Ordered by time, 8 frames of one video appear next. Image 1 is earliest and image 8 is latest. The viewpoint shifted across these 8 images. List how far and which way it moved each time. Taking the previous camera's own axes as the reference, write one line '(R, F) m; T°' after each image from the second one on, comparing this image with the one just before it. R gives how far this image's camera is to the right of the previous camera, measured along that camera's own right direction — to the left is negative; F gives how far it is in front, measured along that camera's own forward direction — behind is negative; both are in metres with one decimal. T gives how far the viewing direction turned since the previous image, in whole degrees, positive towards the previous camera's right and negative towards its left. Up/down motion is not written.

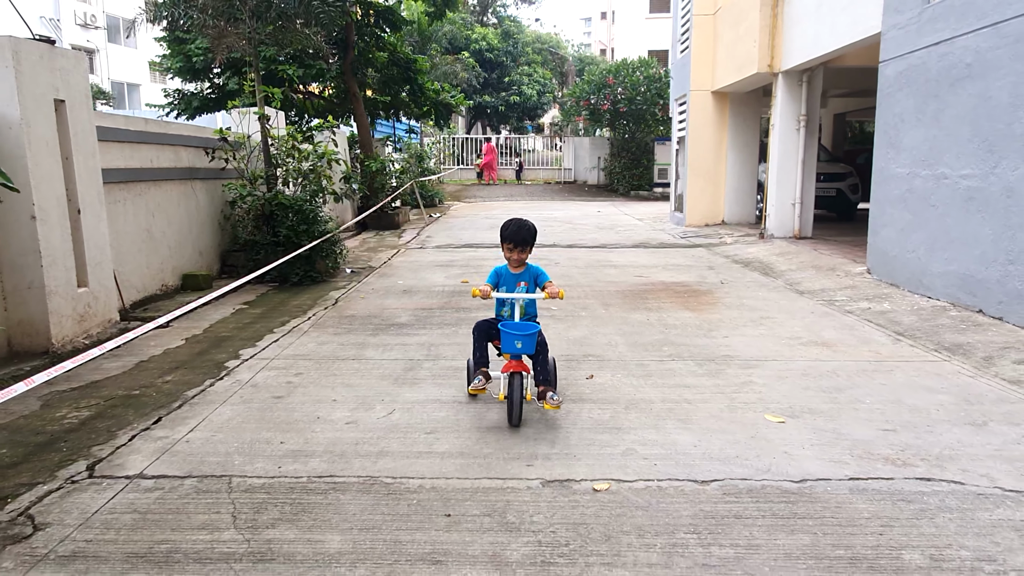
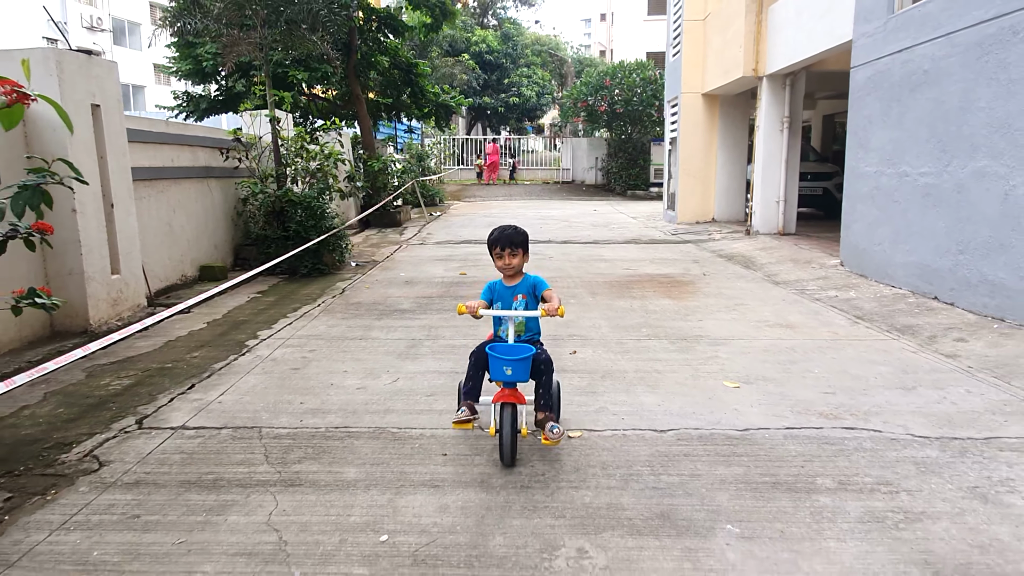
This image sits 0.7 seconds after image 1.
(+0.1, -0.5) m; 0°
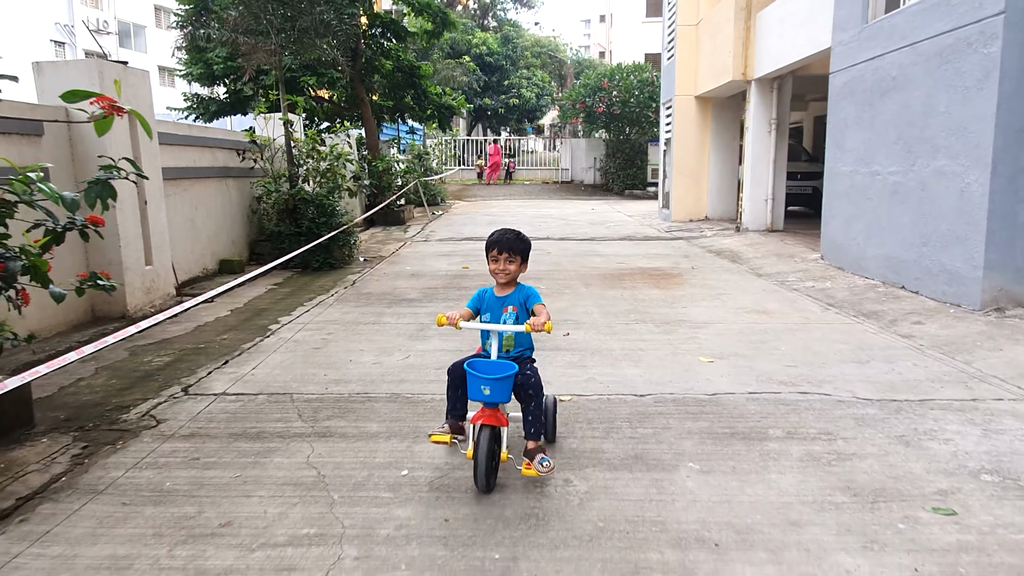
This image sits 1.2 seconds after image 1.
(0.0, -0.5) m; 0°
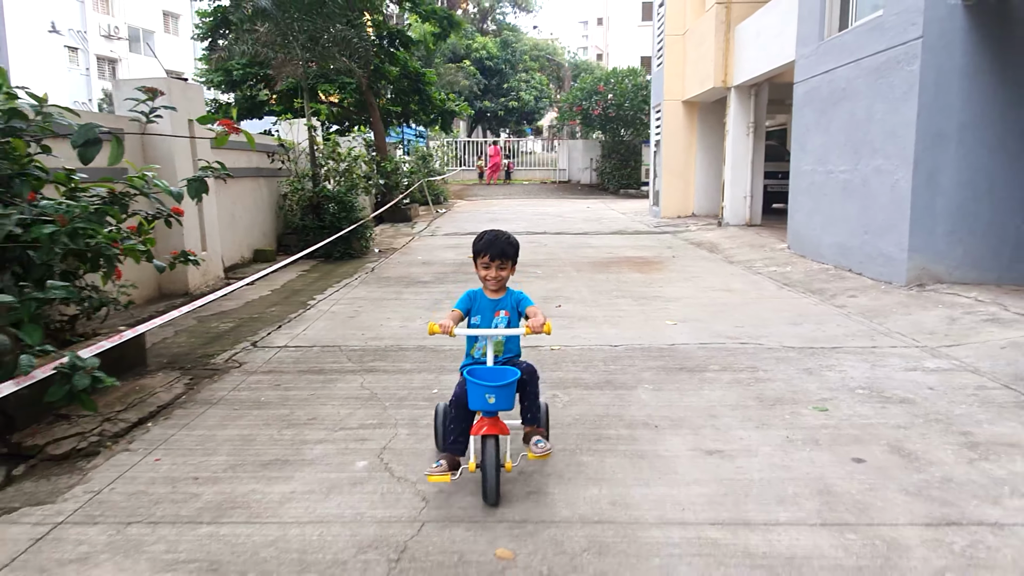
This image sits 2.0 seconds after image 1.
(0.0, -1.1) m; 0°
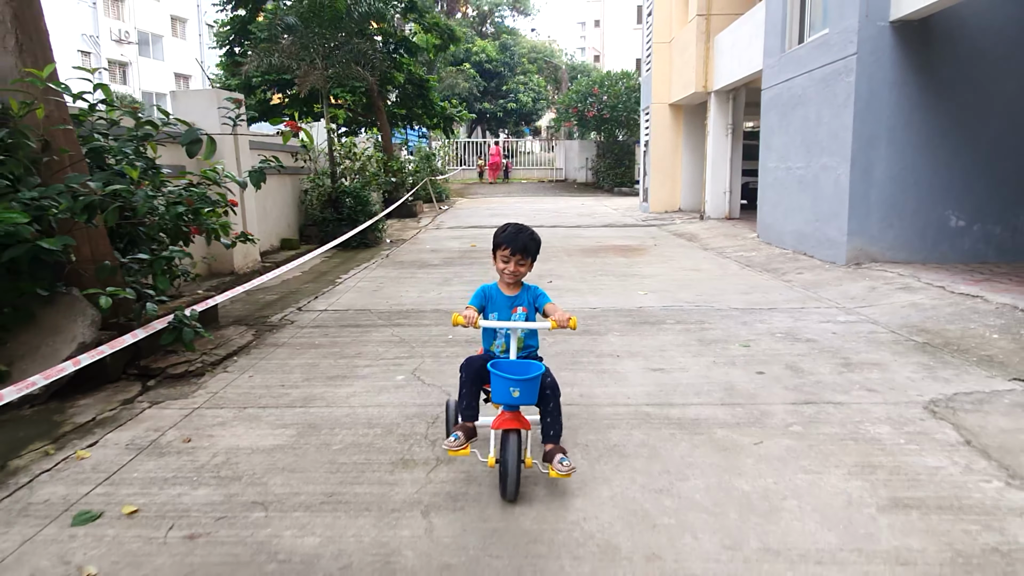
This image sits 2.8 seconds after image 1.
(0.0, -1.1) m; 0°
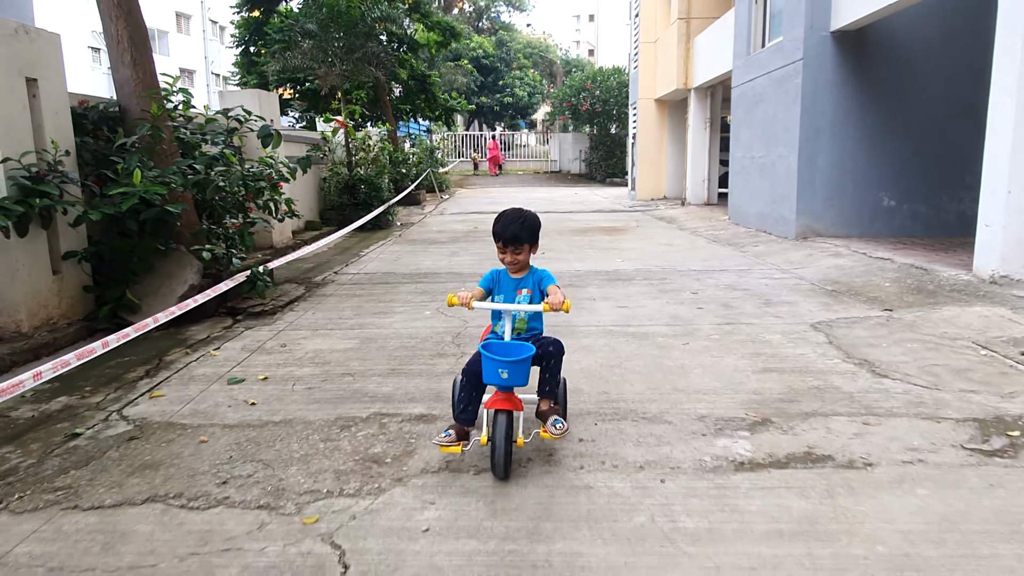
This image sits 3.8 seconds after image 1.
(0.0, -1.3) m; 0°
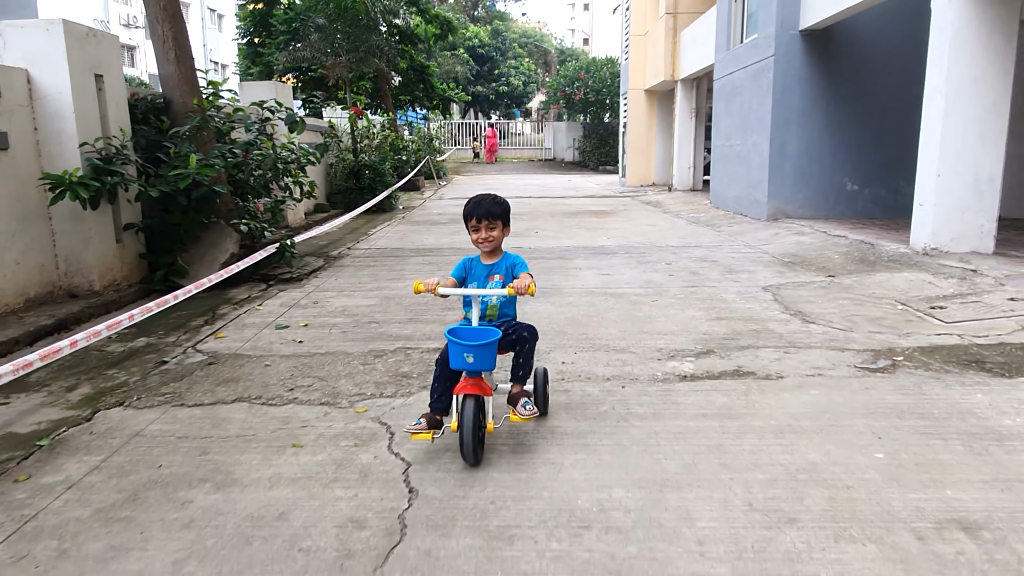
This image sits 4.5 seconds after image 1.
(0.0, -0.8) m; 0°
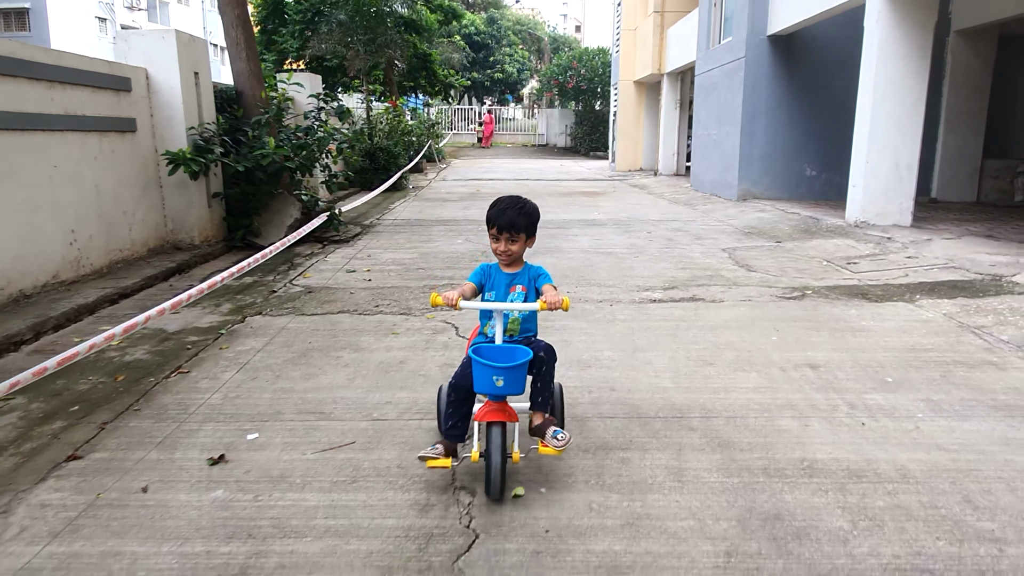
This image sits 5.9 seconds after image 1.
(-0.2, -1.5) m; +1°
